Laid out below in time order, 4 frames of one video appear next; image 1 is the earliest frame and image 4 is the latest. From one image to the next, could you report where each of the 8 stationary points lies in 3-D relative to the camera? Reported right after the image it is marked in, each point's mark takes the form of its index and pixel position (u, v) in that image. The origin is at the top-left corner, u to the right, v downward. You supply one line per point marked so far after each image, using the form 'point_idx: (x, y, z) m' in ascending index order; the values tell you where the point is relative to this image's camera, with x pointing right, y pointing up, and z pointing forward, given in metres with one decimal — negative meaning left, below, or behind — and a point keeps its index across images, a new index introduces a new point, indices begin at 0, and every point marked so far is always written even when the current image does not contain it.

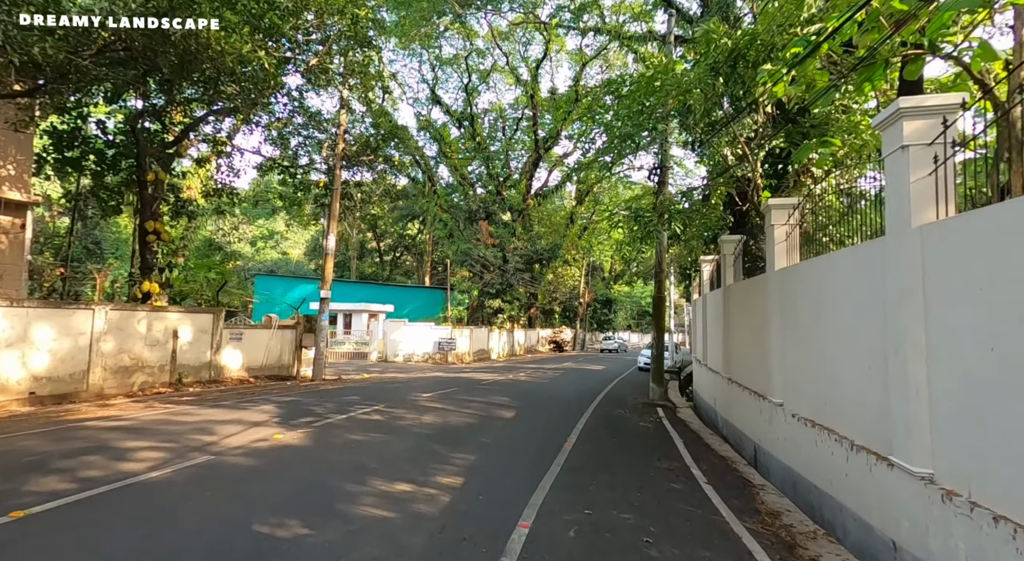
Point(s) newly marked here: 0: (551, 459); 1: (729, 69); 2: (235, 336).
0: (+0.4, -1.9, +6.1) m
1: (+3.4, +3.3, +8.8) m
2: (-7.1, -1.4, +14.5) m
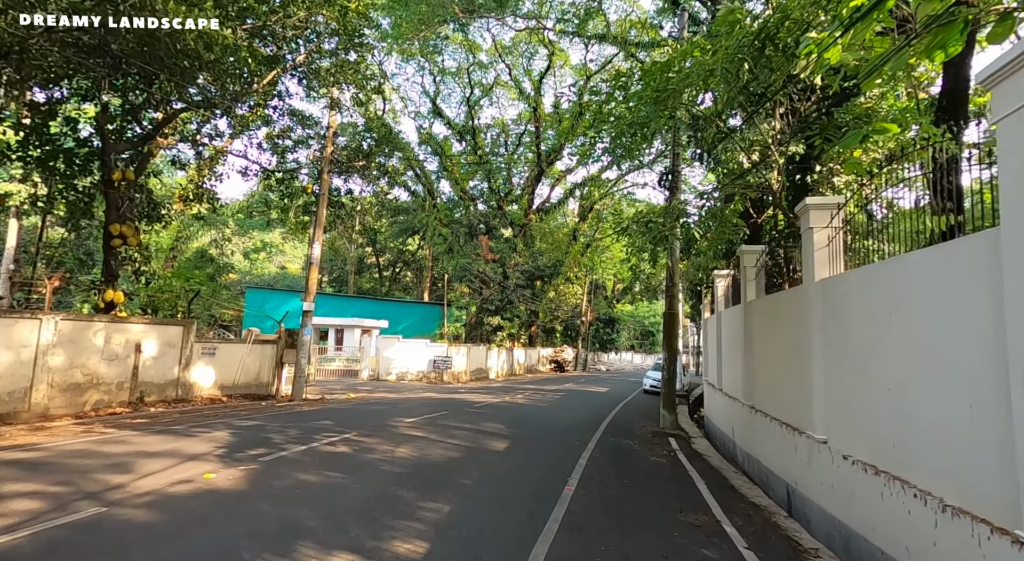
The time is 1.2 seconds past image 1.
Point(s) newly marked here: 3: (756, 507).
0: (+0.3, -2.0, +4.9) m
1: (+3.3, +3.1, +7.7) m
2: (-7.1, -1.7, +13.3) m
3: (+2.6, -2.4, +5.9) m
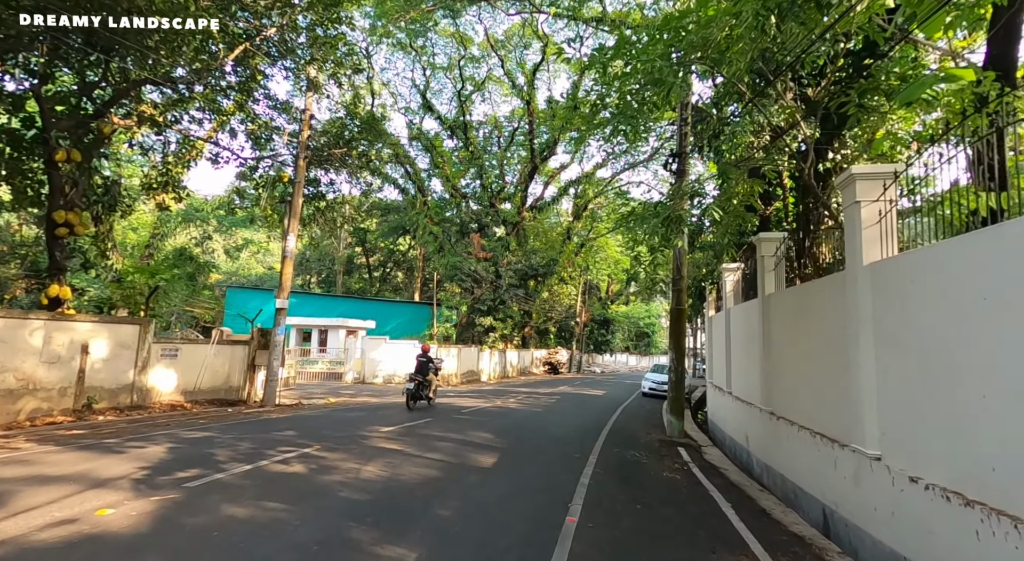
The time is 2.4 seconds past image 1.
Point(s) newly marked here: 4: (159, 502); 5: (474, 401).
0: (+0.2, -1.8, +3.8) m
1: (+3.2, +3.2, +6.7) m
2: (-7.3, -1.5, +12.1) m
3: (+2.5, -2.2, +4.8) m
4: (-2.6, -1.6, +4.2) m
5: (-1.1, -3.6, +16.8) m
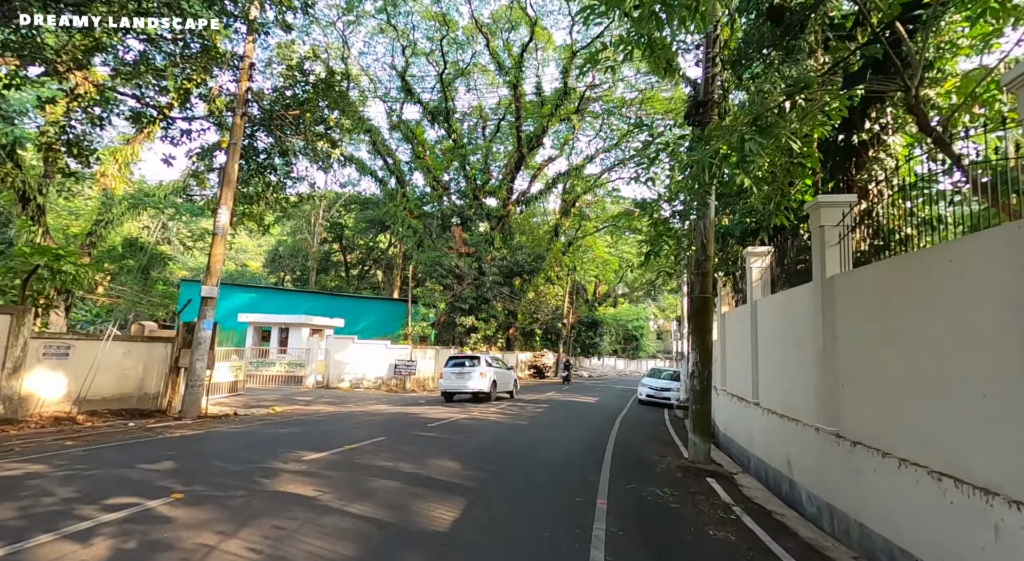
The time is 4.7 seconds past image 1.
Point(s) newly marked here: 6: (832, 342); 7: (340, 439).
0: (+0.1, -1.5, +1.5) m
1: (+3.0, +3.5, +4.4) m
2: (-7.7, -1.2, +9.6) m
3: (+2.3, -1.9, +2.5) m
4: (-2.7, -1.3, +1.8) m
5: (-1.6, -3.3, +14.4) m
6: (+3.8, -0.7, +6.8) m
7: (-2.4, -2.2, +8.2) m
